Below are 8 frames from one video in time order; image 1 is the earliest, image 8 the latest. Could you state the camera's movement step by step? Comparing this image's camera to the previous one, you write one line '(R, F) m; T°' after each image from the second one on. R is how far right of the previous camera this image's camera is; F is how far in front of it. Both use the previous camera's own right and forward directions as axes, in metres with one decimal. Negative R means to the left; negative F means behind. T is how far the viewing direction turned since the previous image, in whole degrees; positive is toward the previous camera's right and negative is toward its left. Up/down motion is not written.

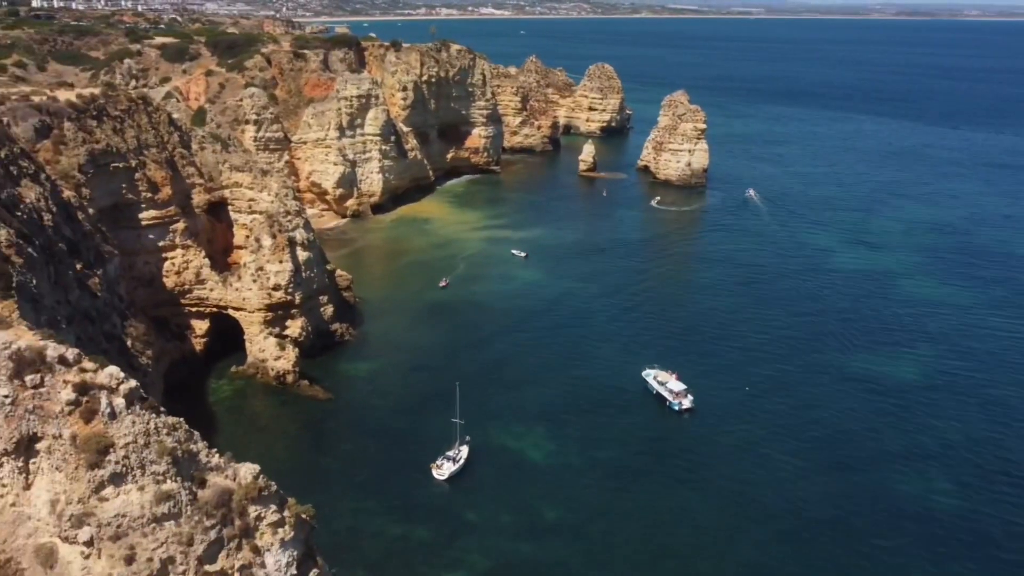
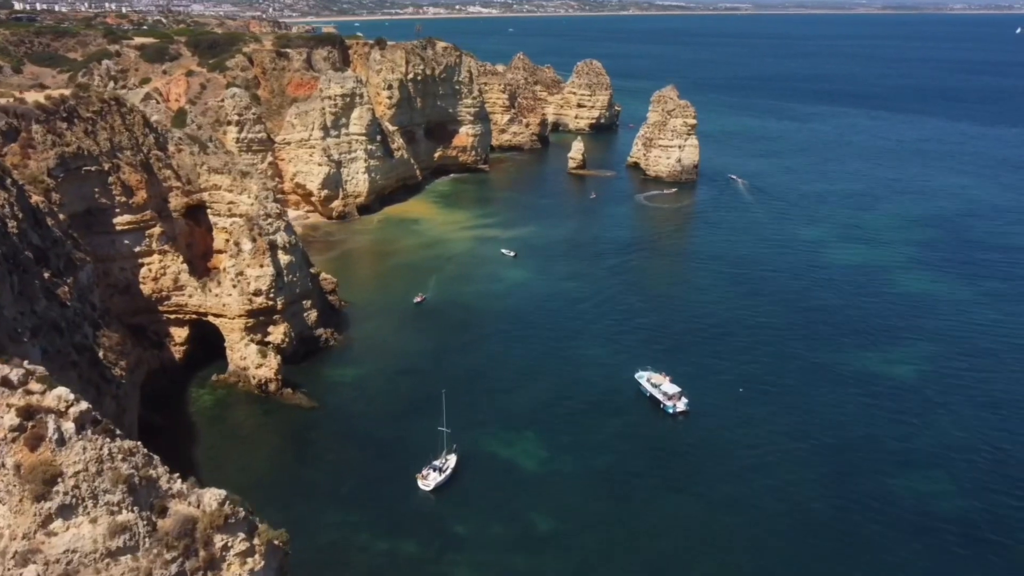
(+0.1, +1.0) m; +1°
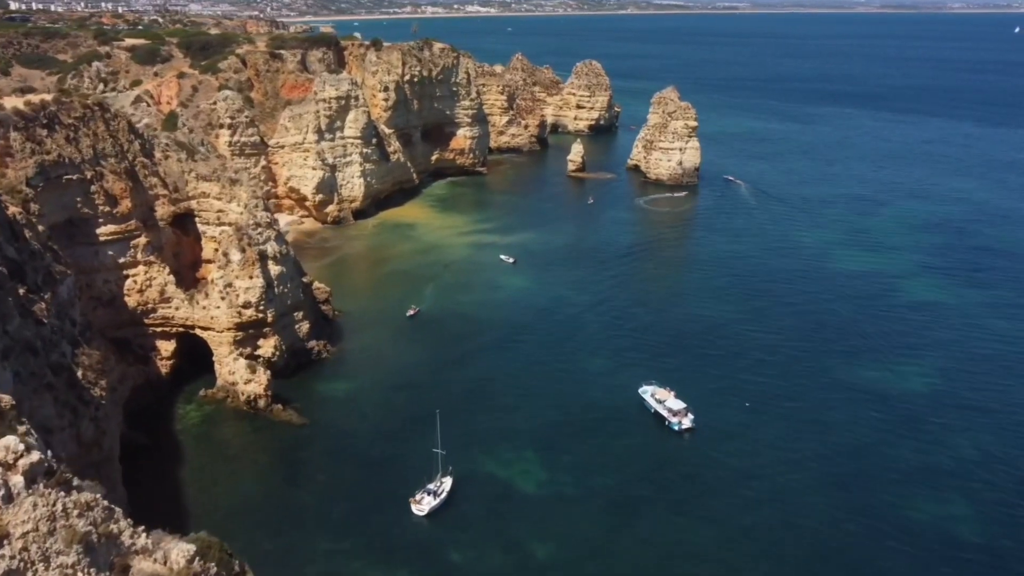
(0.0, +1.1) m; 0°
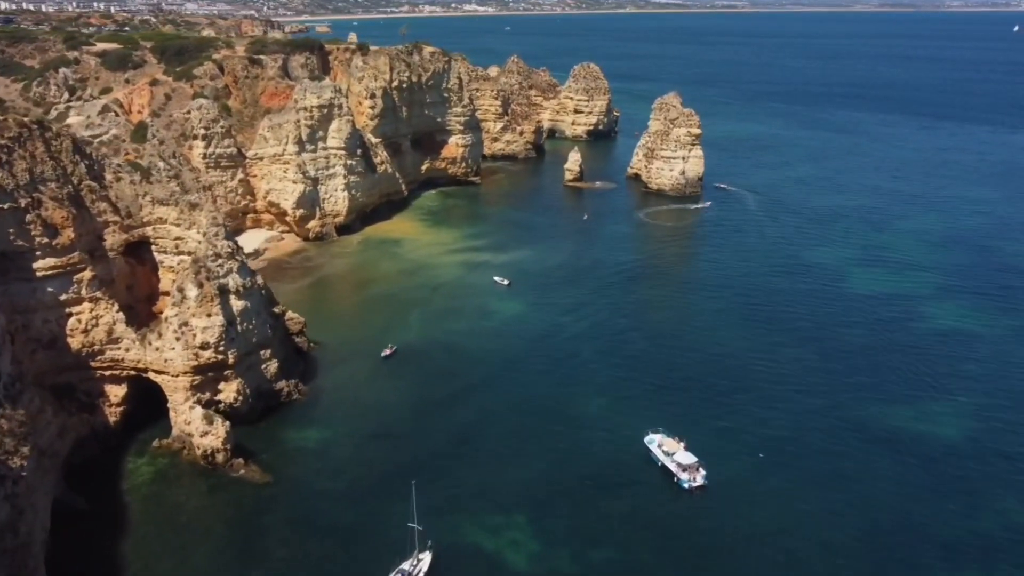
(+0.3, +3.4) m; 0°
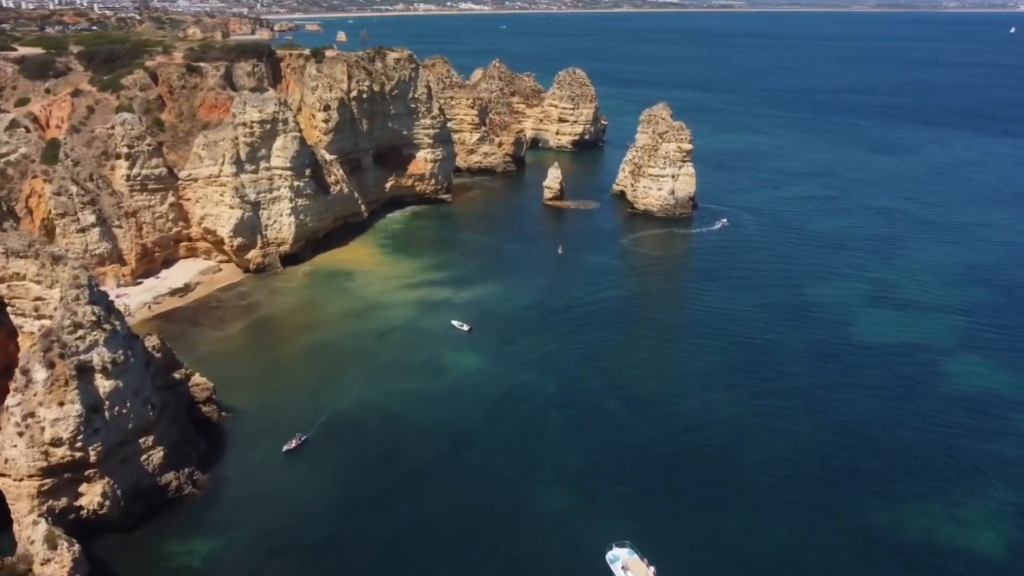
(+1.7, +6.0) m; 0°
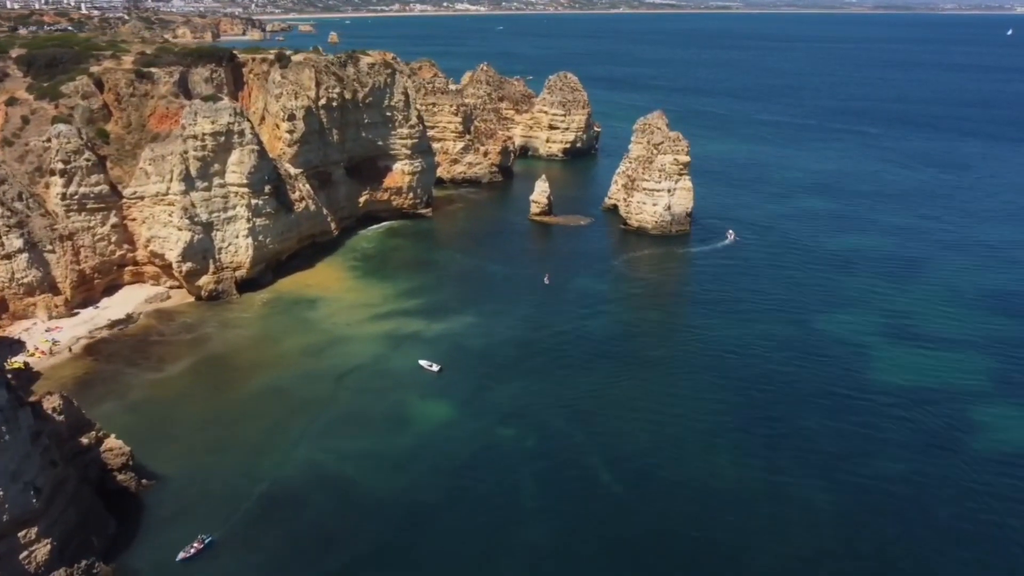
(+0.9, +4.5) m; 0°
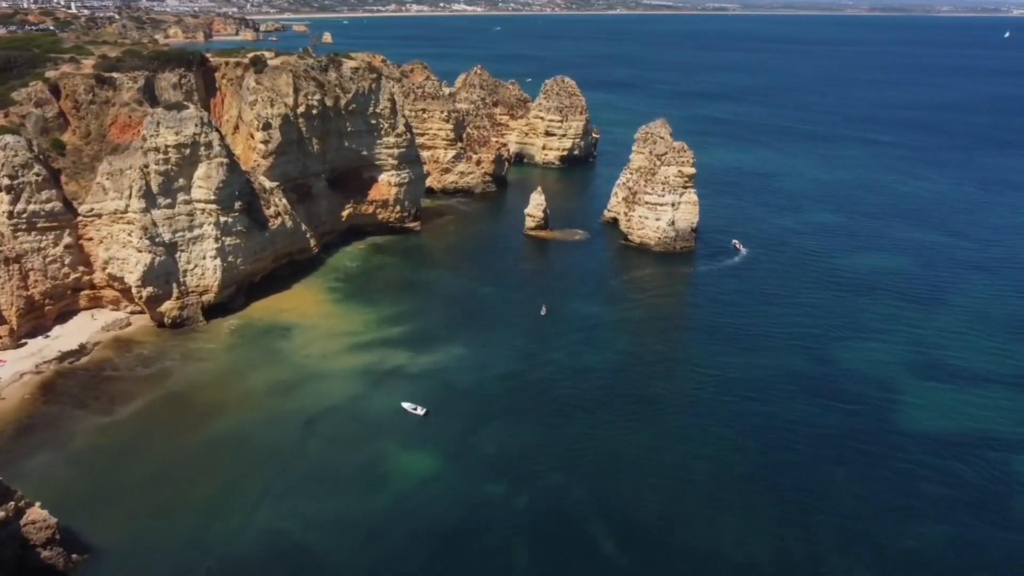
(+0.2, +3.7) m; 0°
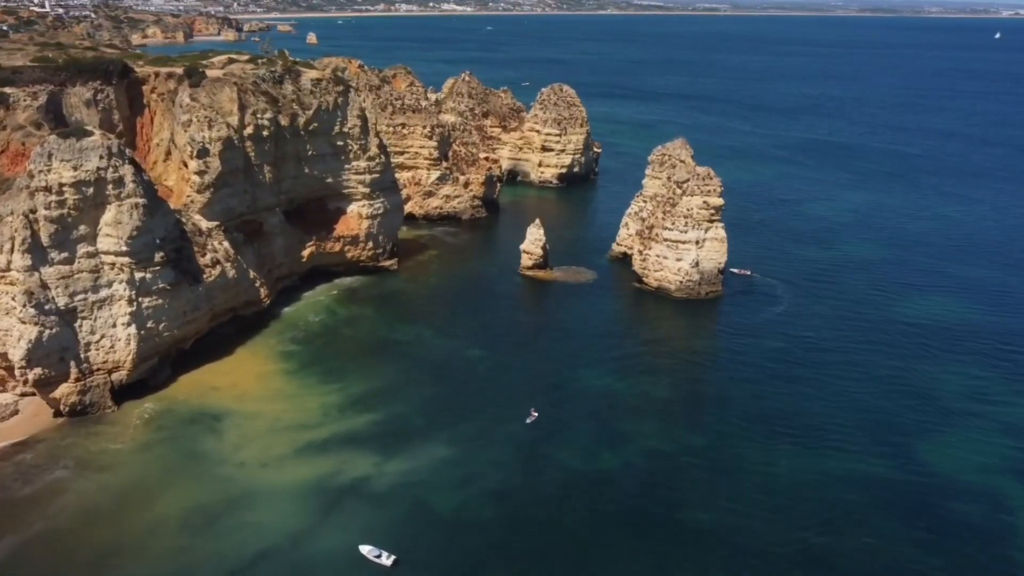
(-0.2, +8.6) m; +1°
